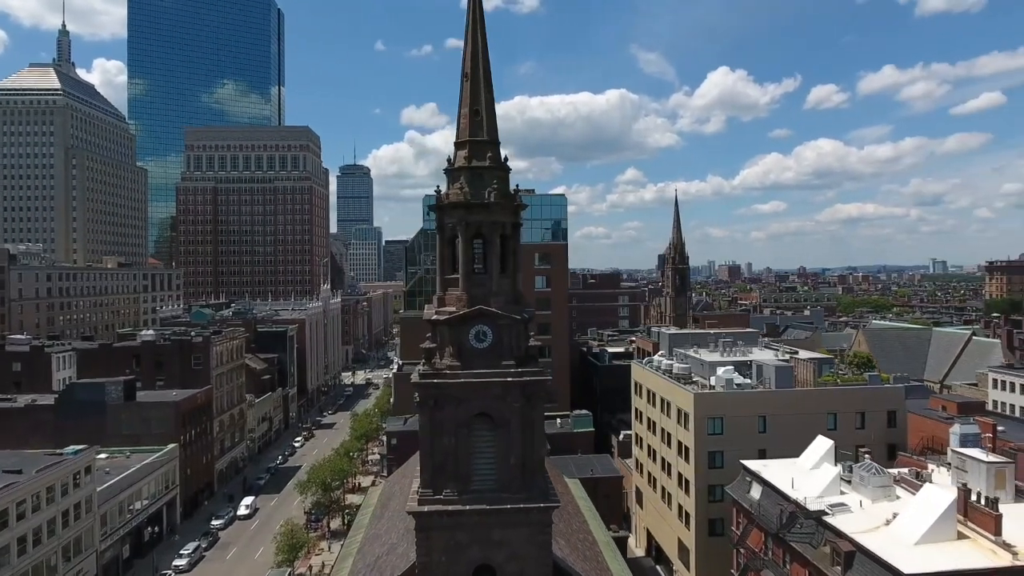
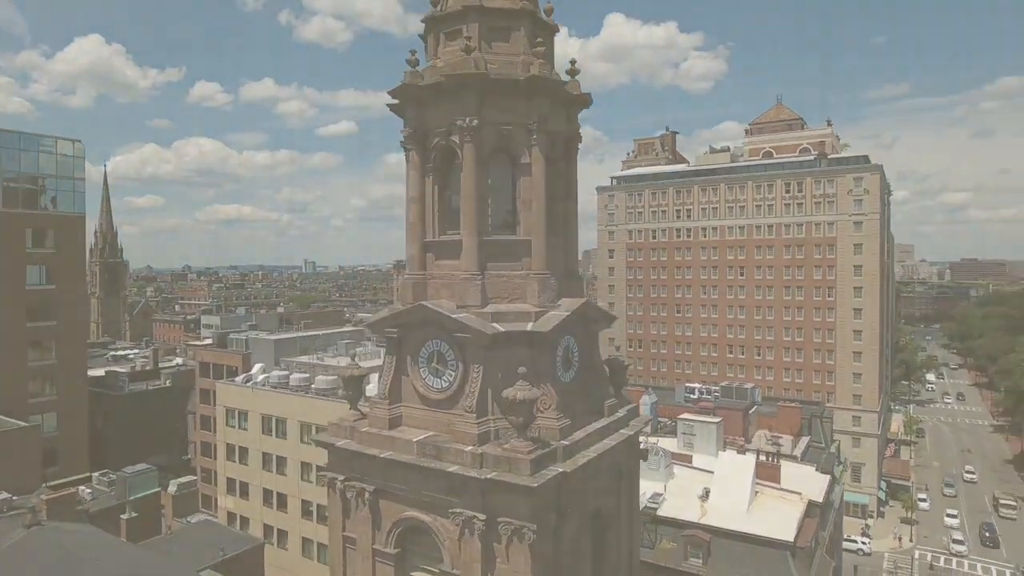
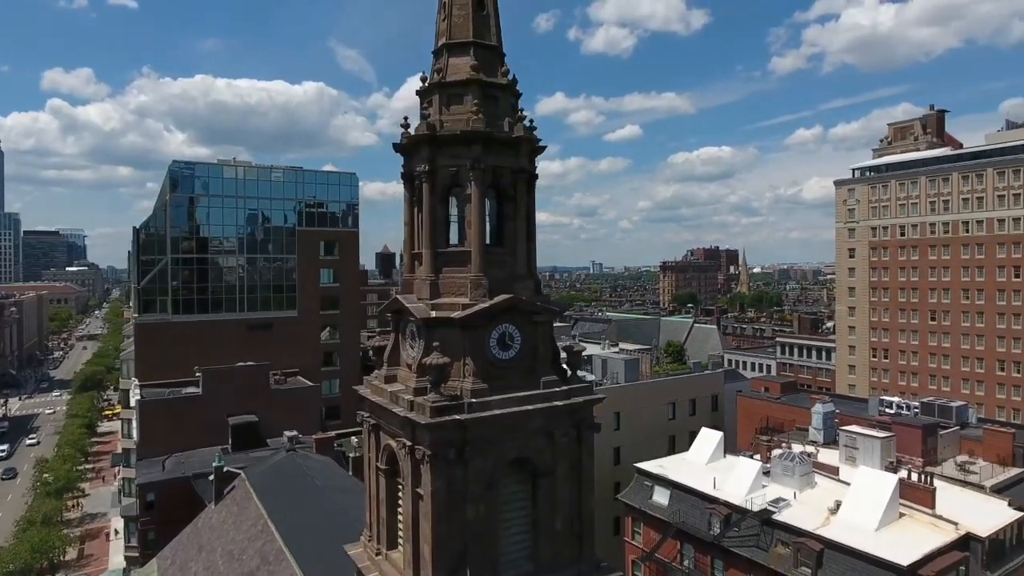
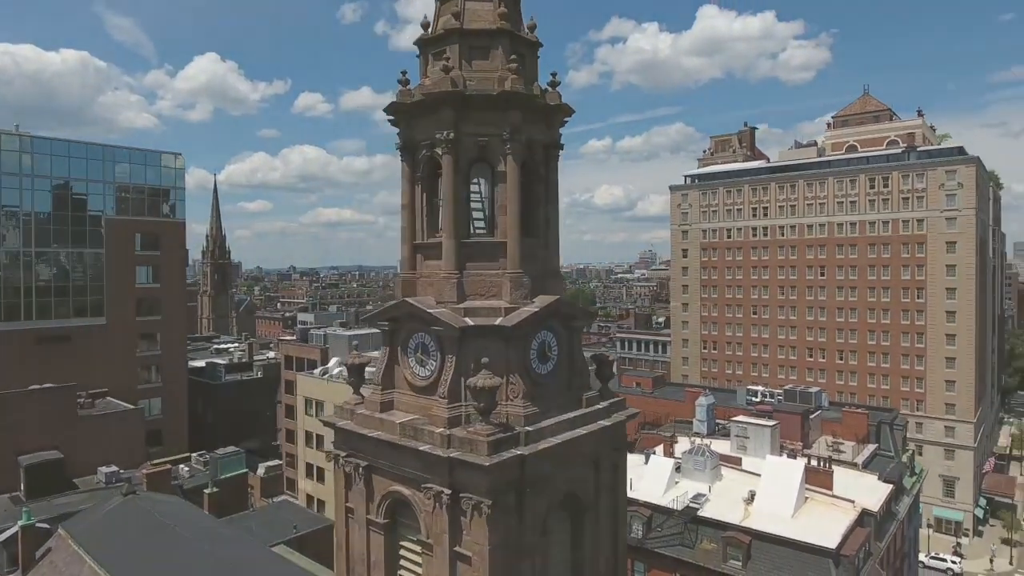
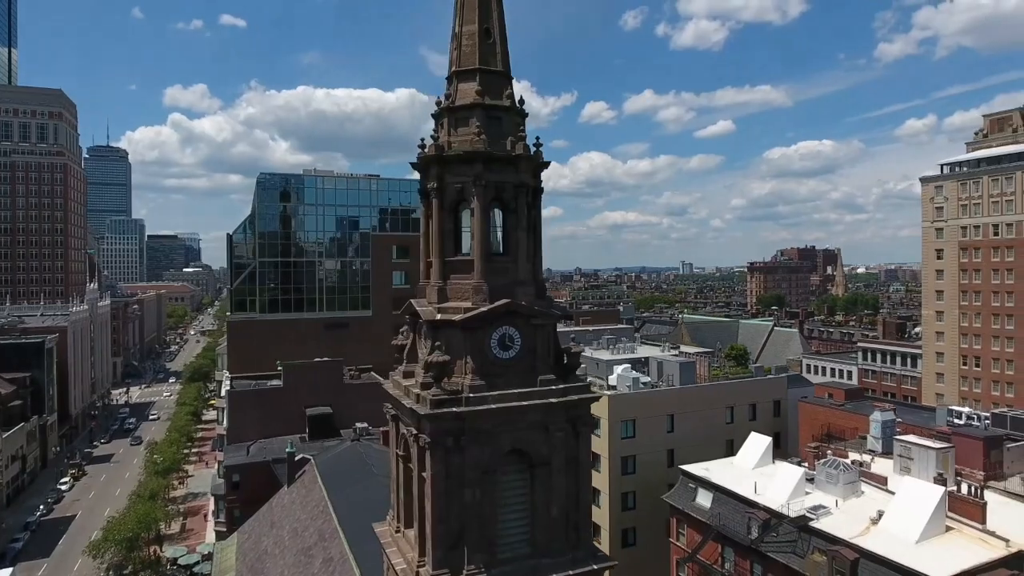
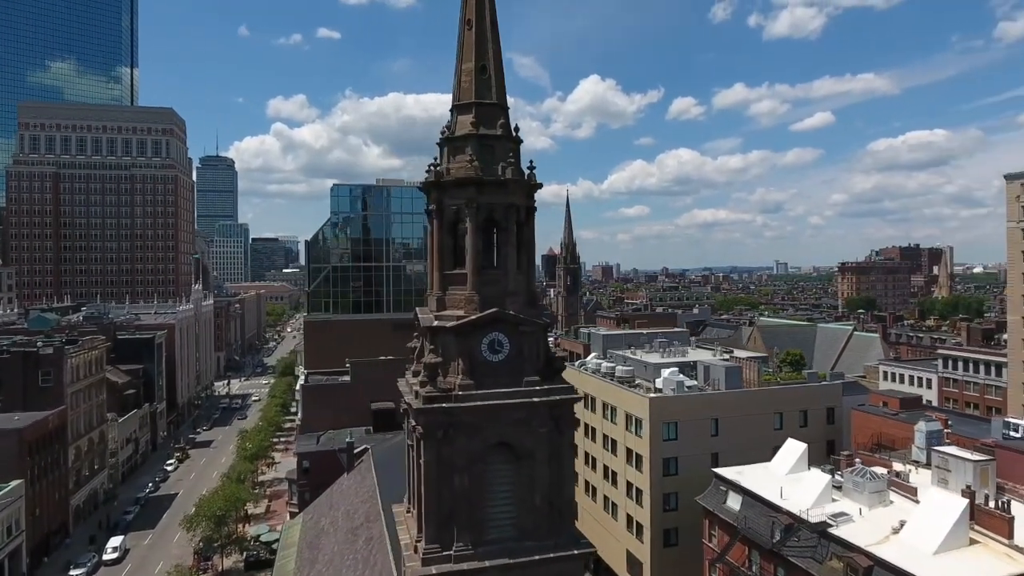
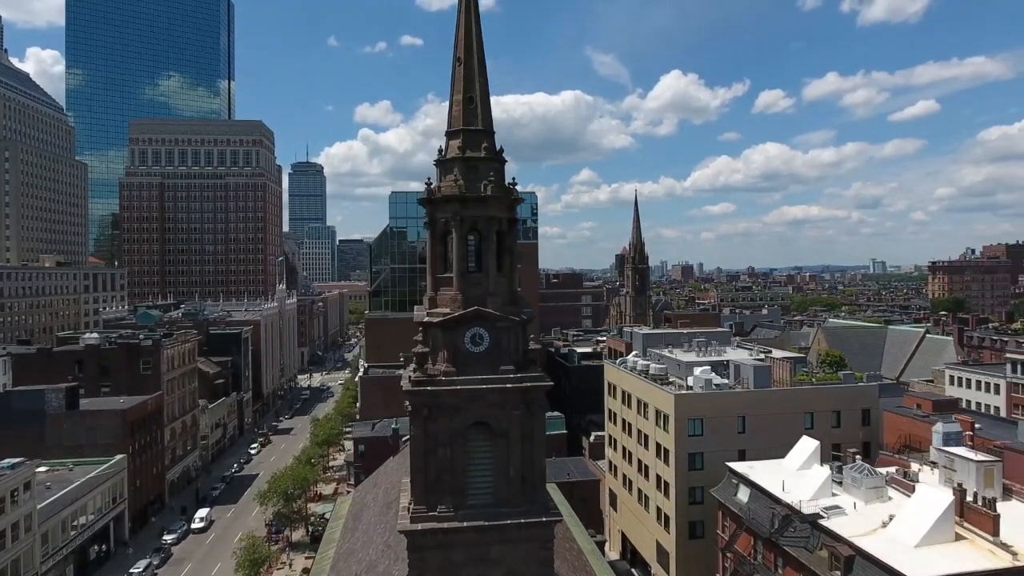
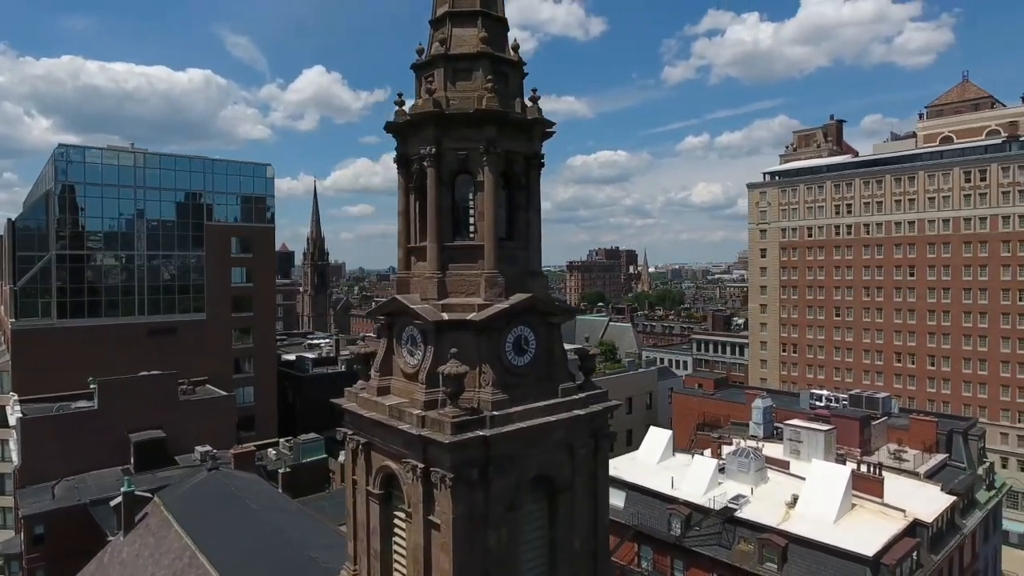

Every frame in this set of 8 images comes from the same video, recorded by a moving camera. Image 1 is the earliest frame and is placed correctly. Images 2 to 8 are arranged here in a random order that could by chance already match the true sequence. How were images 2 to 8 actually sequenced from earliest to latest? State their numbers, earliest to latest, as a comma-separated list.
7, 6, 5, 3, 8, 4, 2
